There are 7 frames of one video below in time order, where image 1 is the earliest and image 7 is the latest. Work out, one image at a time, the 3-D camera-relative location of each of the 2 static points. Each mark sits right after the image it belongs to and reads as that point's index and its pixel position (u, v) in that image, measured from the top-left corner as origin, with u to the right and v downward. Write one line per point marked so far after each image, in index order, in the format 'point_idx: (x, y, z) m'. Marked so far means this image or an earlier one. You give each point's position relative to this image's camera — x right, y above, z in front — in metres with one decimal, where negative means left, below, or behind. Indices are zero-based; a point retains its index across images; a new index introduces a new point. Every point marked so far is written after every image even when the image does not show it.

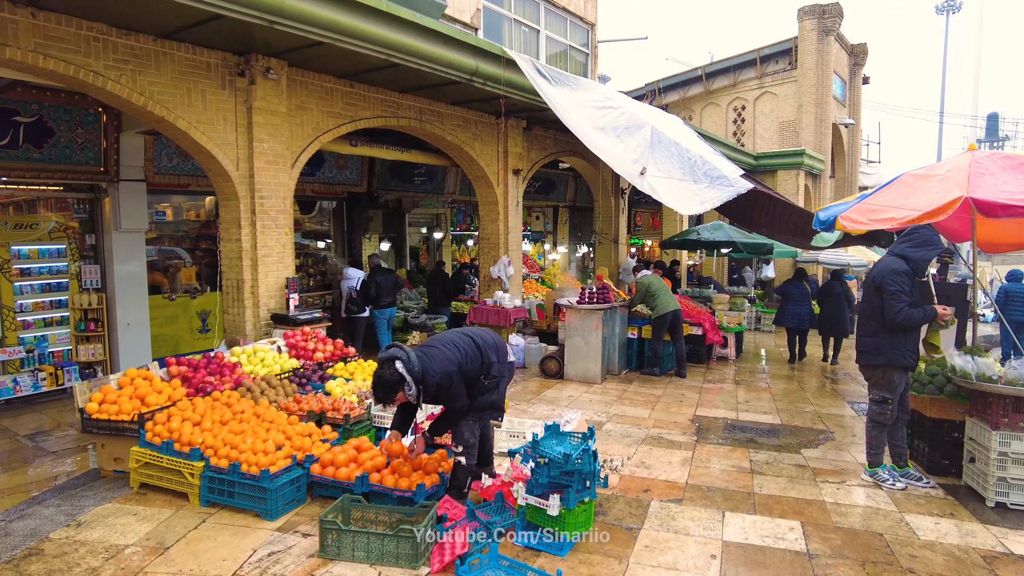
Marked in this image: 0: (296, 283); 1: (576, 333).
0: (-2.1, 0.0, +6.2) m
1: (+0.8, -0.5, +7.4) m
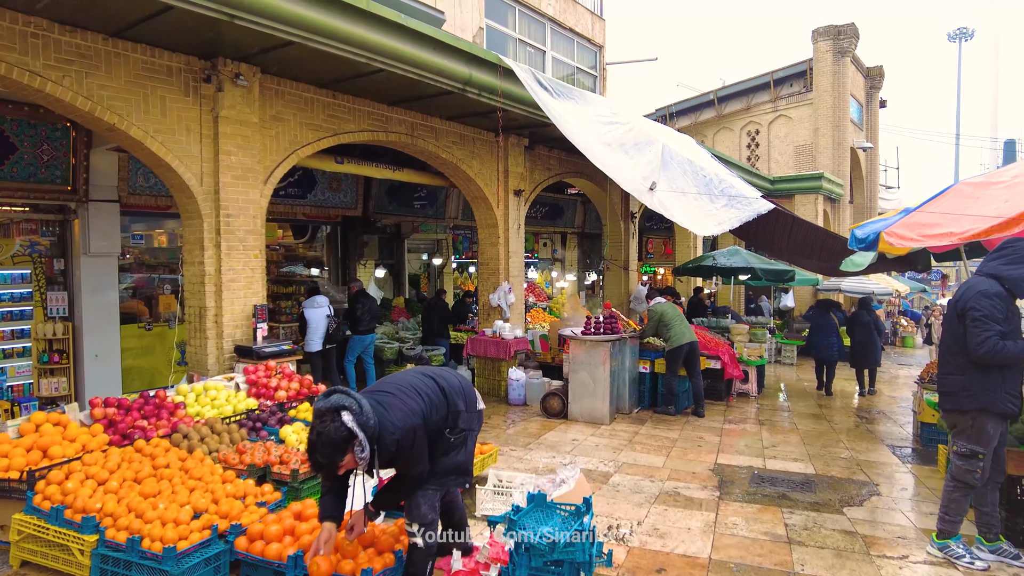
0: (-2.2, -0.2, +5.6) m
1: (+0.8, -0.8, +6.7) m
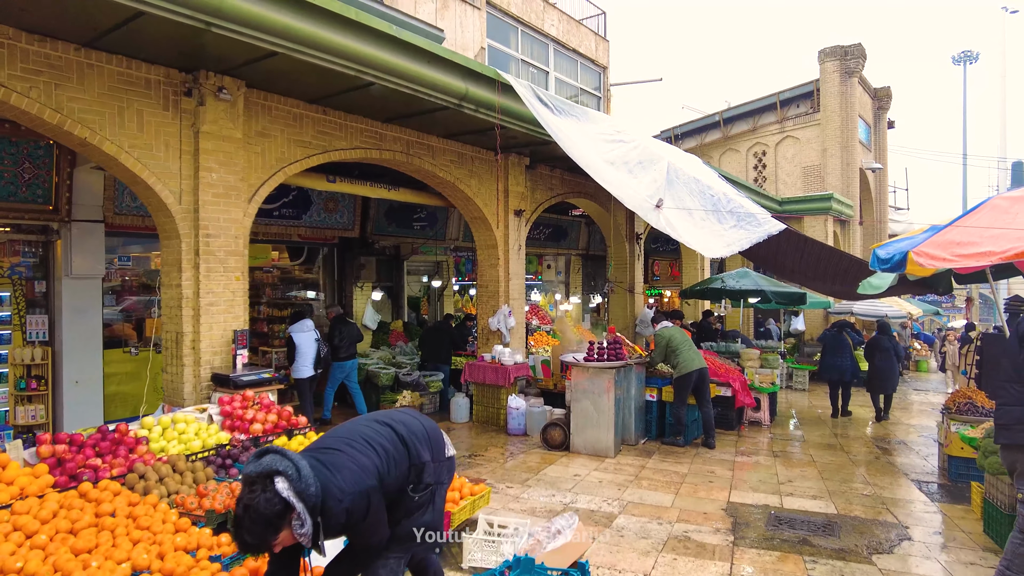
0: (-2.2, -0.4, +5.2) m
1: (+0.7, -1.1, +6.3) m
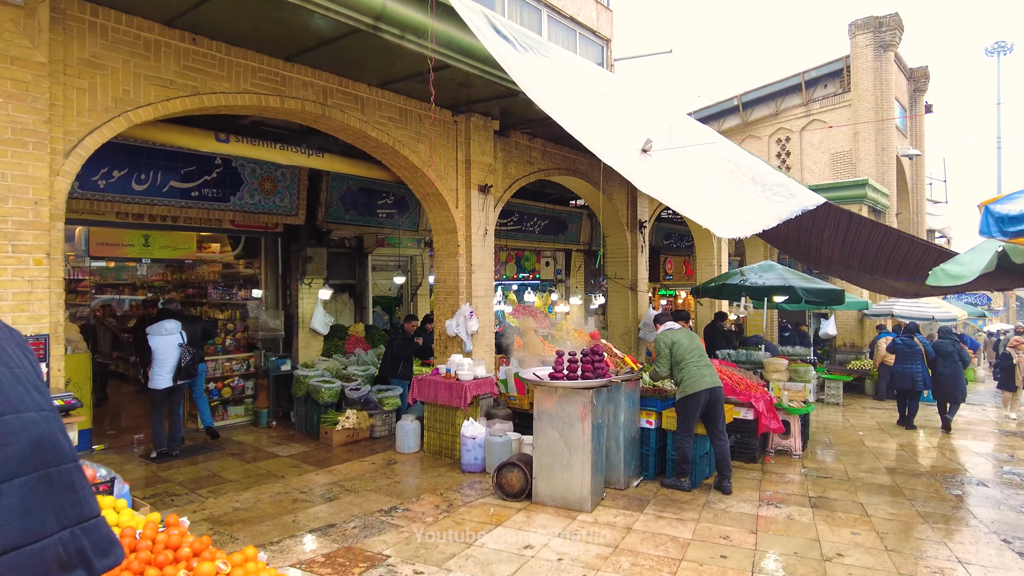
0: (-2.7, -0.3, +3.7) m
1: (+0.3, -1.0, +4.6) m
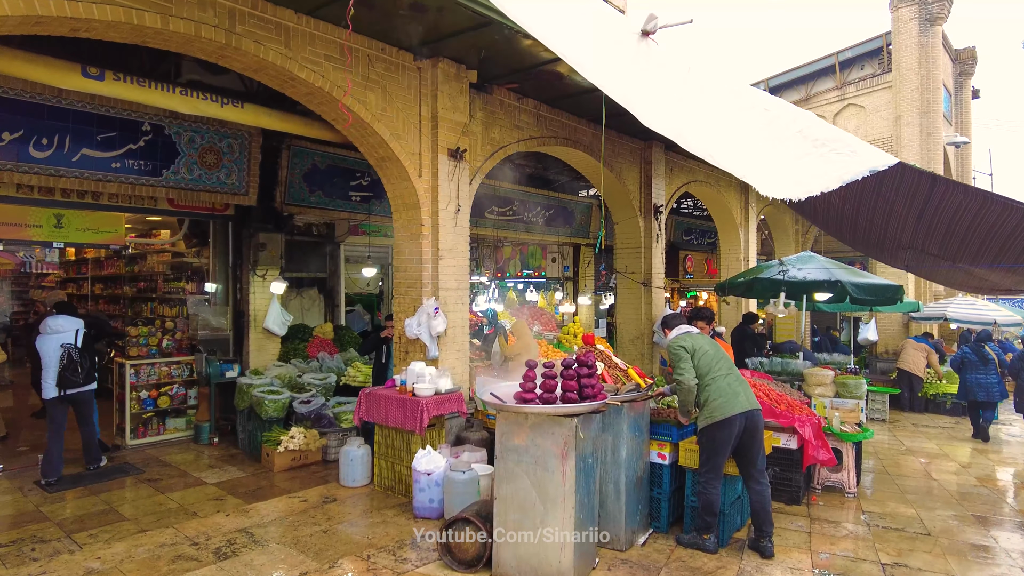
0: (-3.0, -0.2, +2.4) m
1: (+0.1, -0.9, +3.3) m
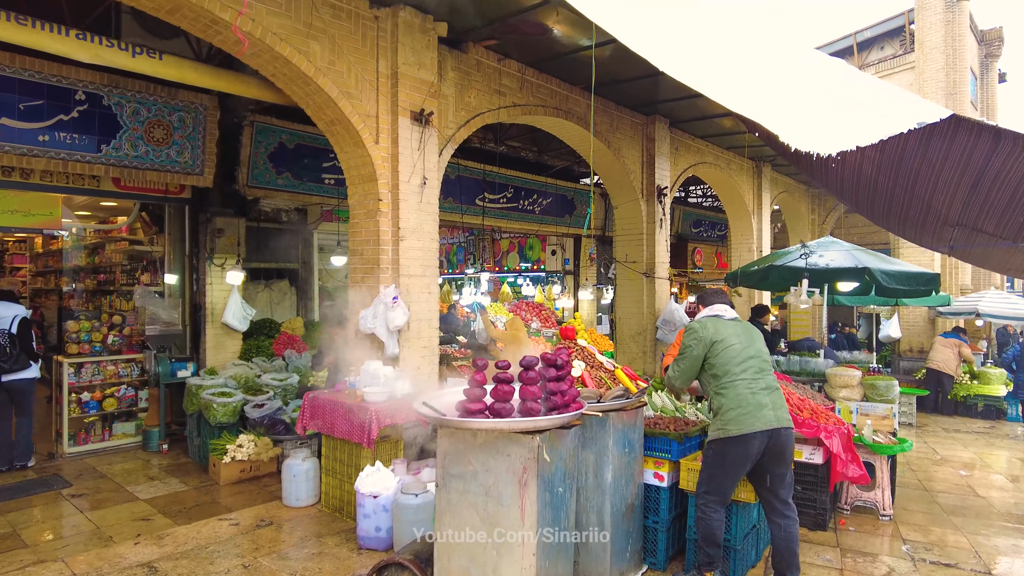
0: (-3.2, -0.1, +1.7) m
1: (-0.2, -0.8, +2.5) m
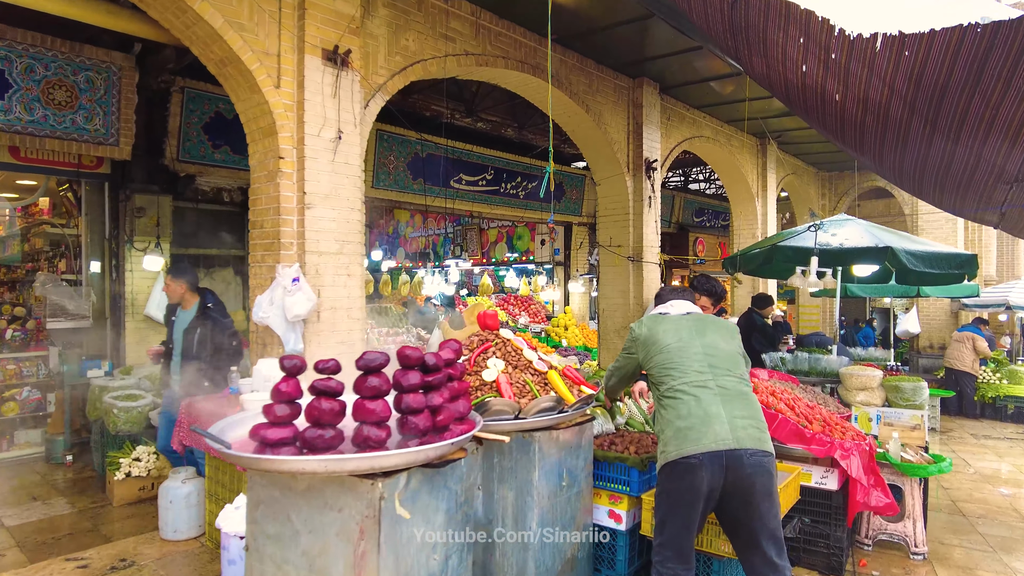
0: (-3.6, 0.0, +0.8) m
1: (-0.5, -0.7, +1.6) m
